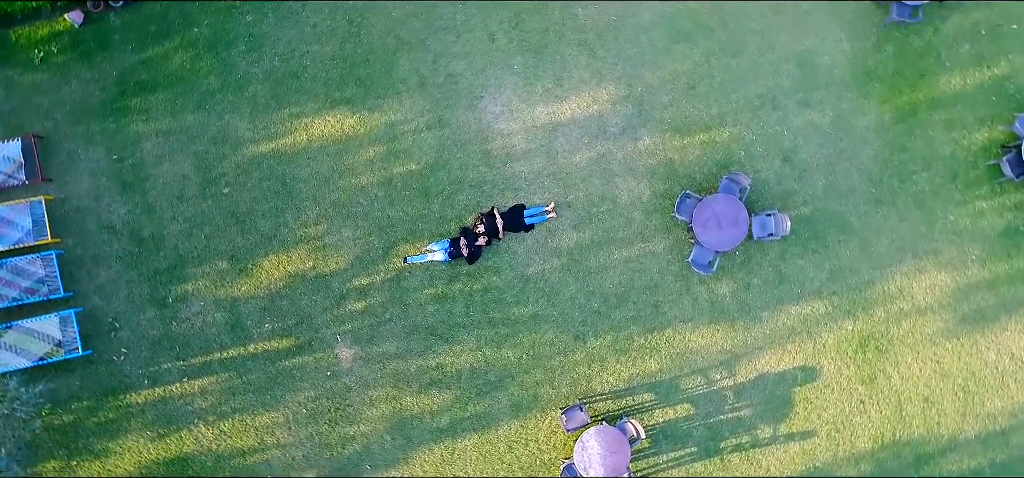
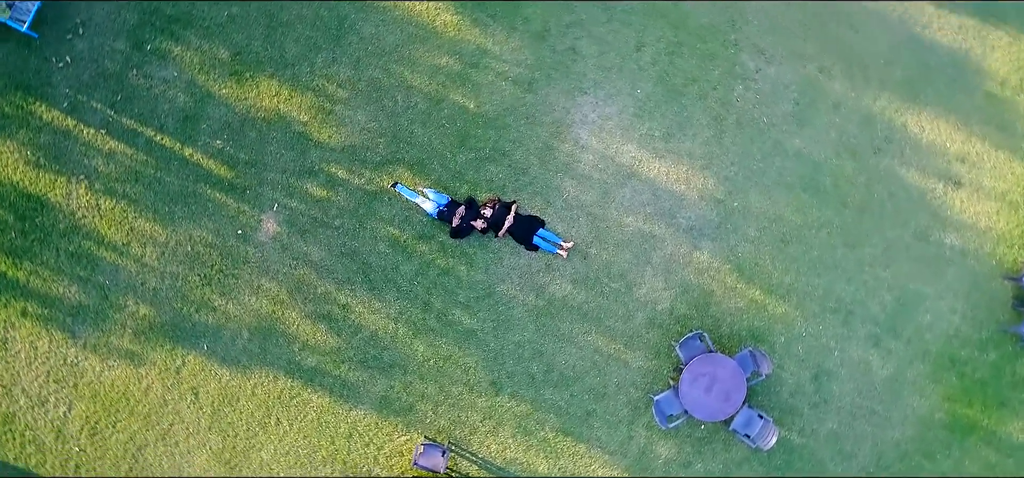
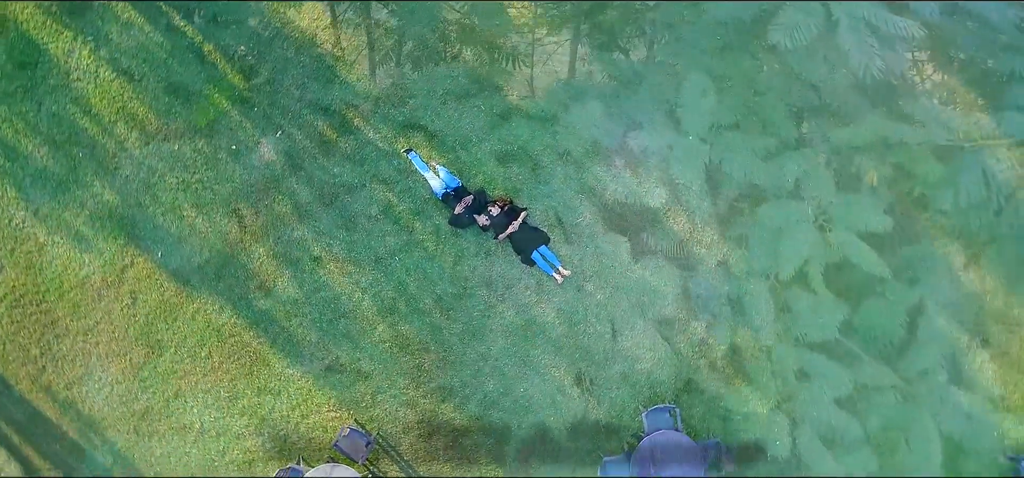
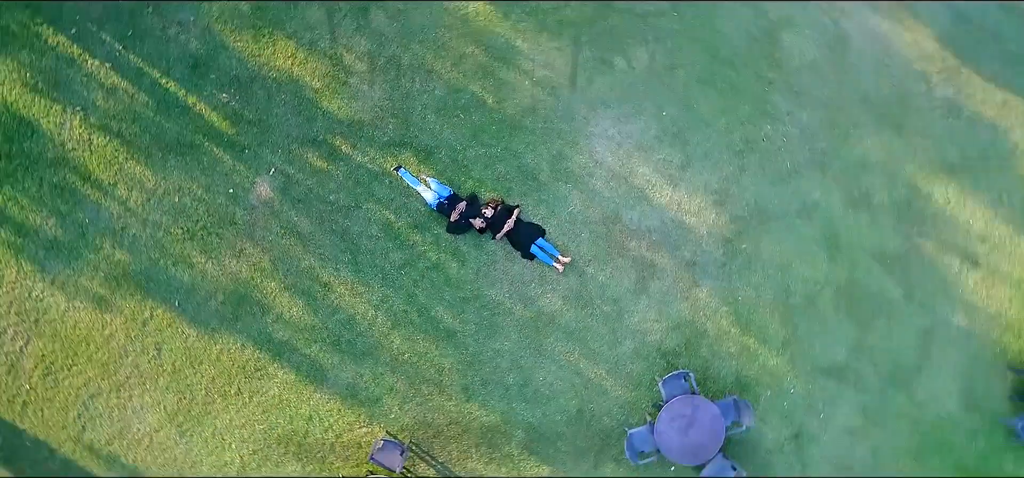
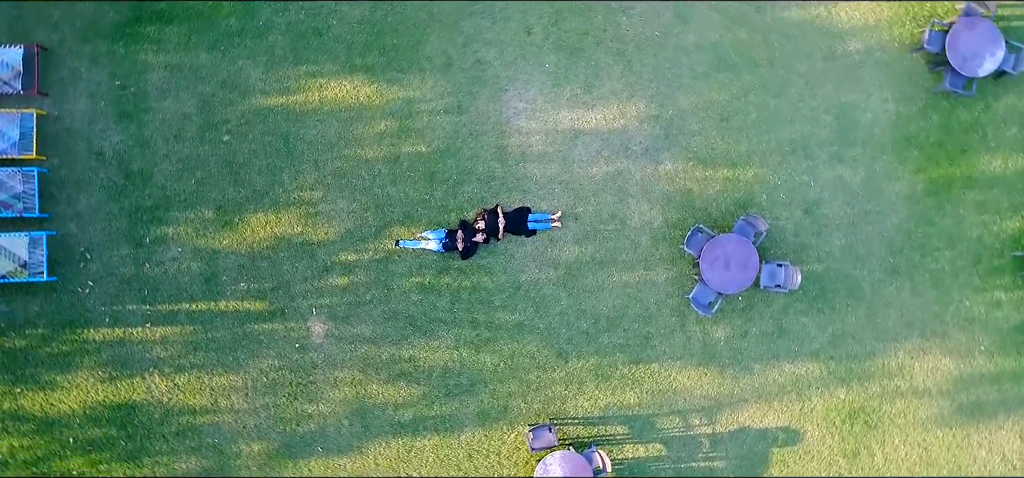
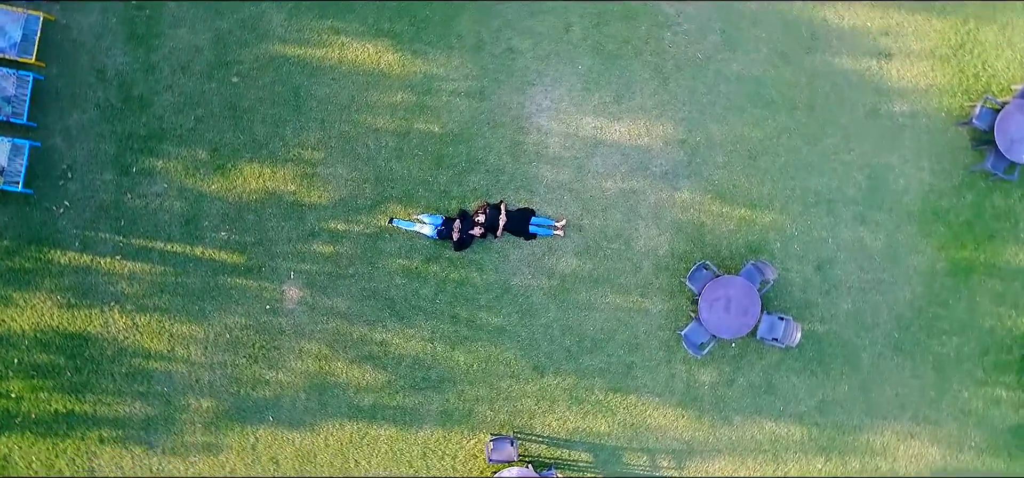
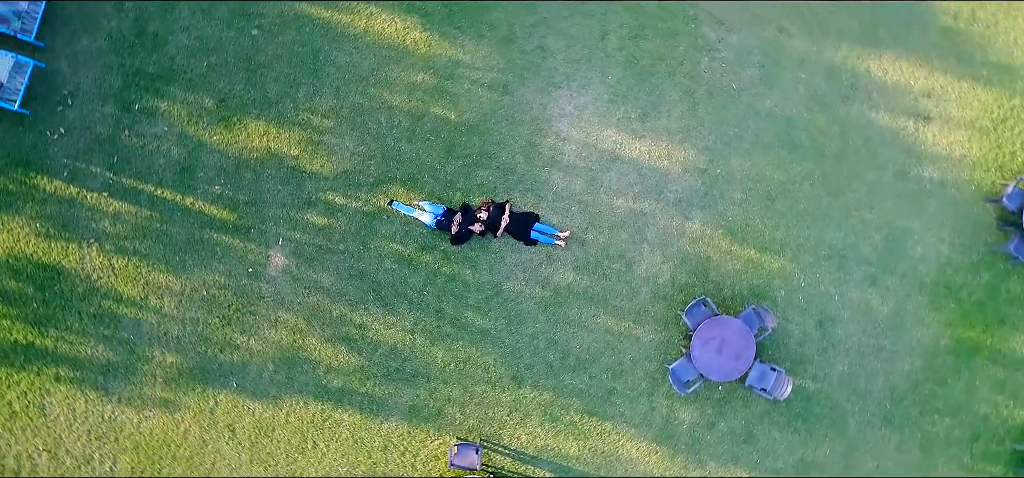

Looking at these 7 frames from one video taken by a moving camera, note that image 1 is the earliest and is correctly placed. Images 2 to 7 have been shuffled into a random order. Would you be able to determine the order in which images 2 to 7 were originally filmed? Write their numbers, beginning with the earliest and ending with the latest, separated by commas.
5, 6, 7, 2, 4, 3
